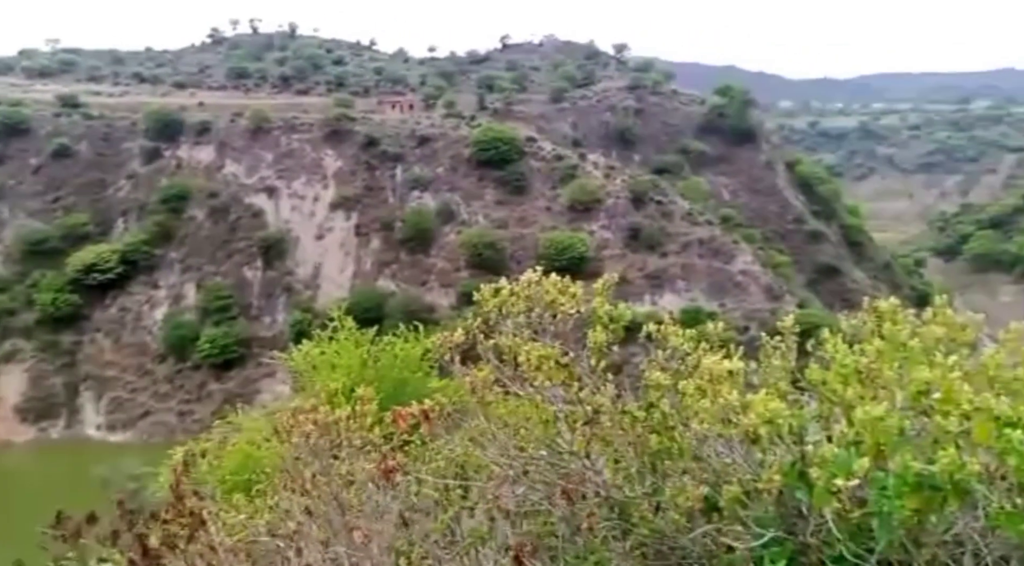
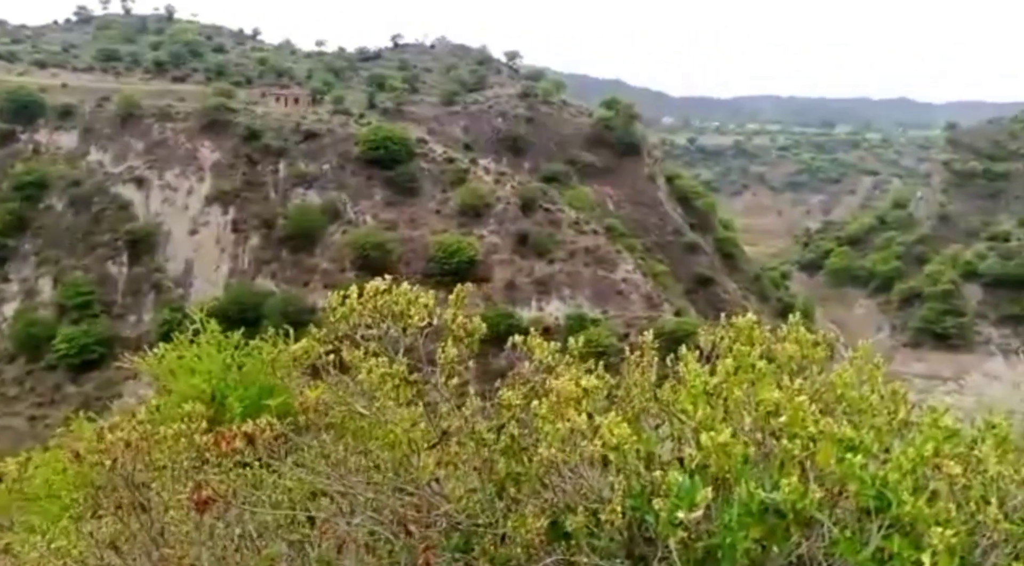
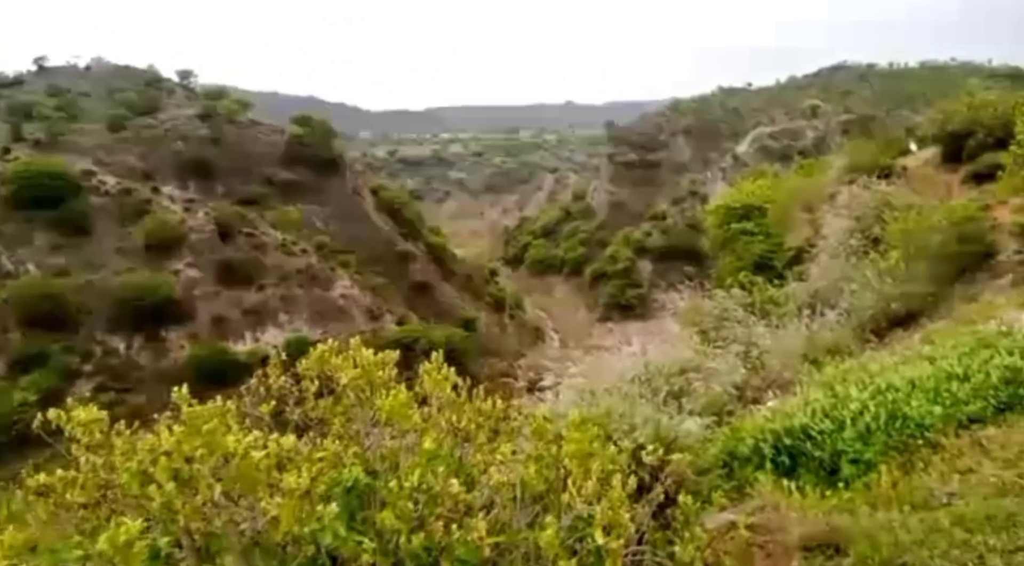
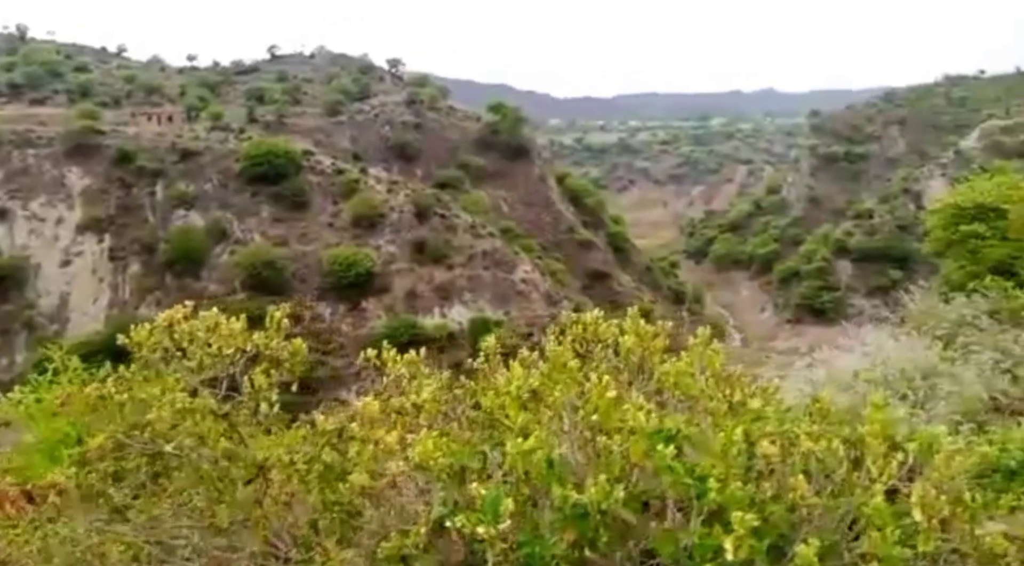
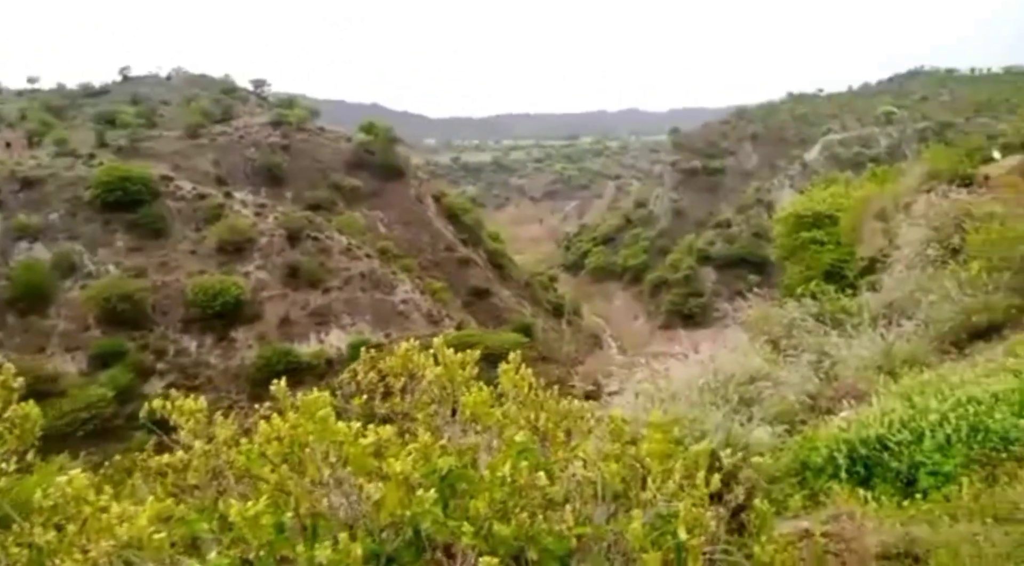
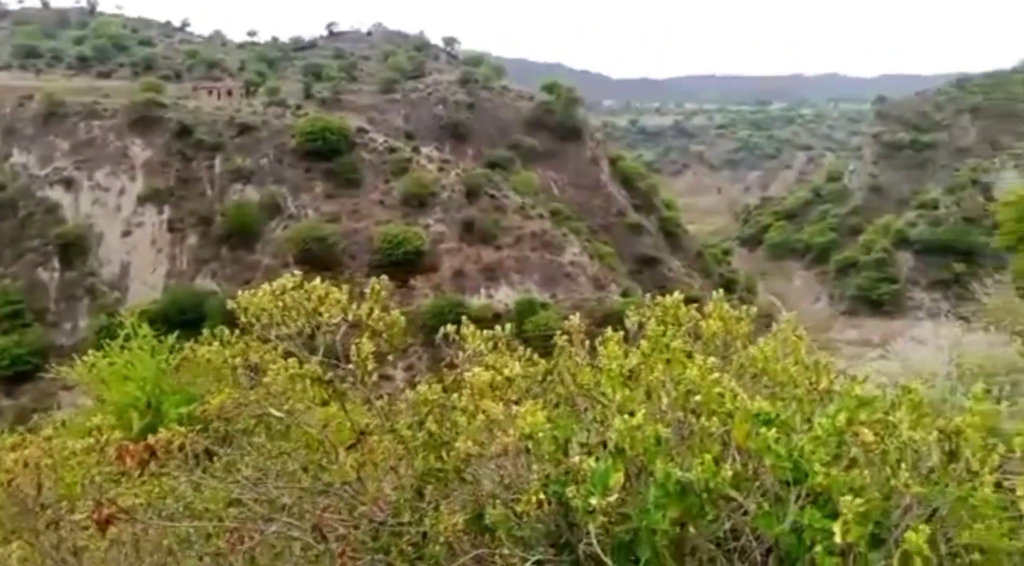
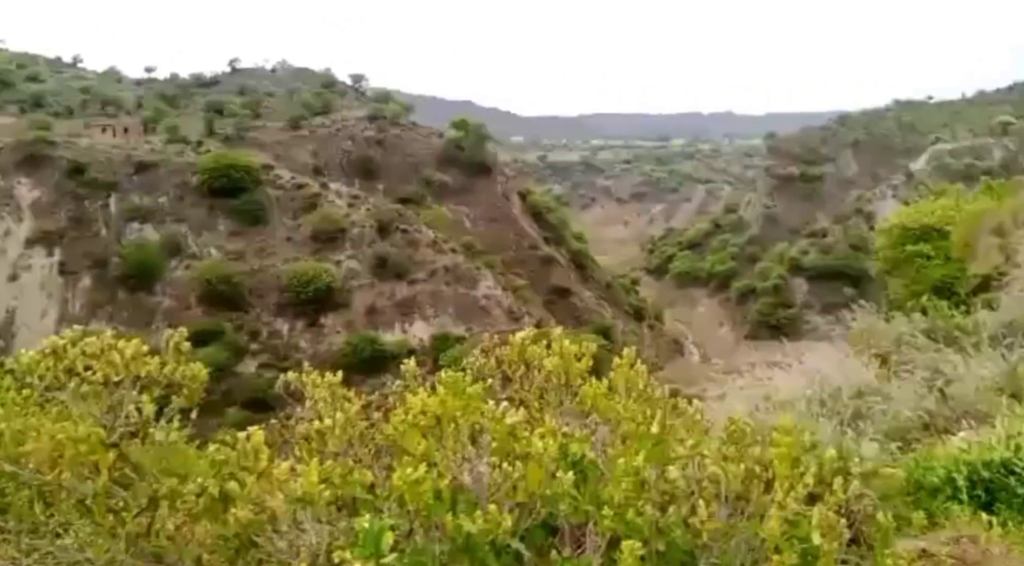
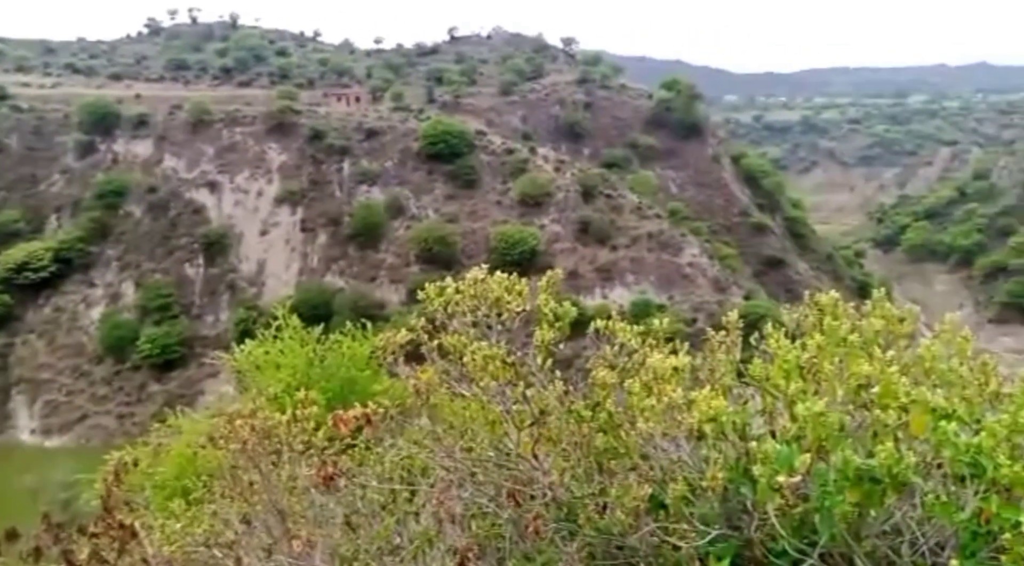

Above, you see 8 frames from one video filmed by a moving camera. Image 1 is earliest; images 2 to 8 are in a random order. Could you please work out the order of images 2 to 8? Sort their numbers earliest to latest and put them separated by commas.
8, 2, 6, 4, 7, 5, 3
